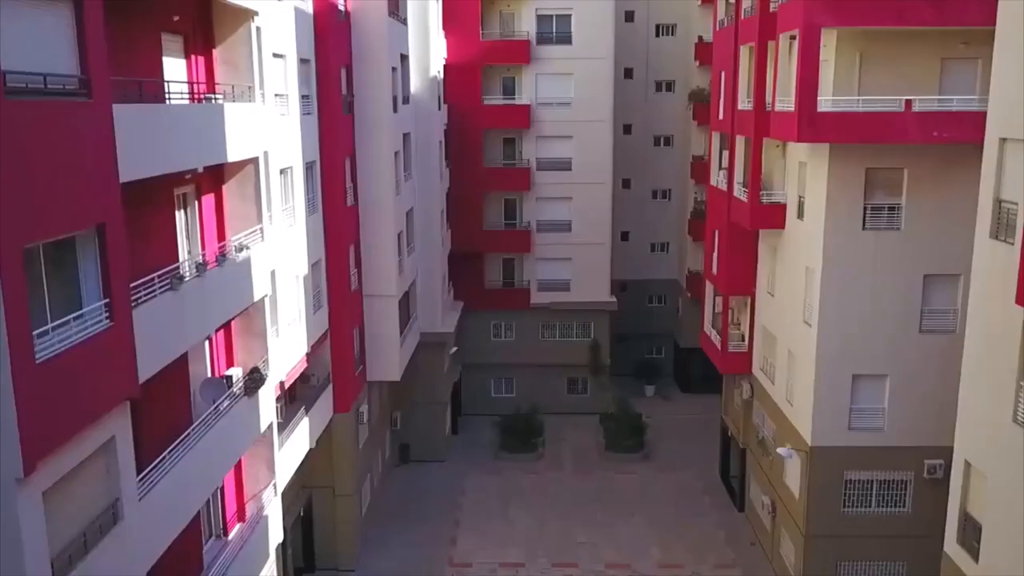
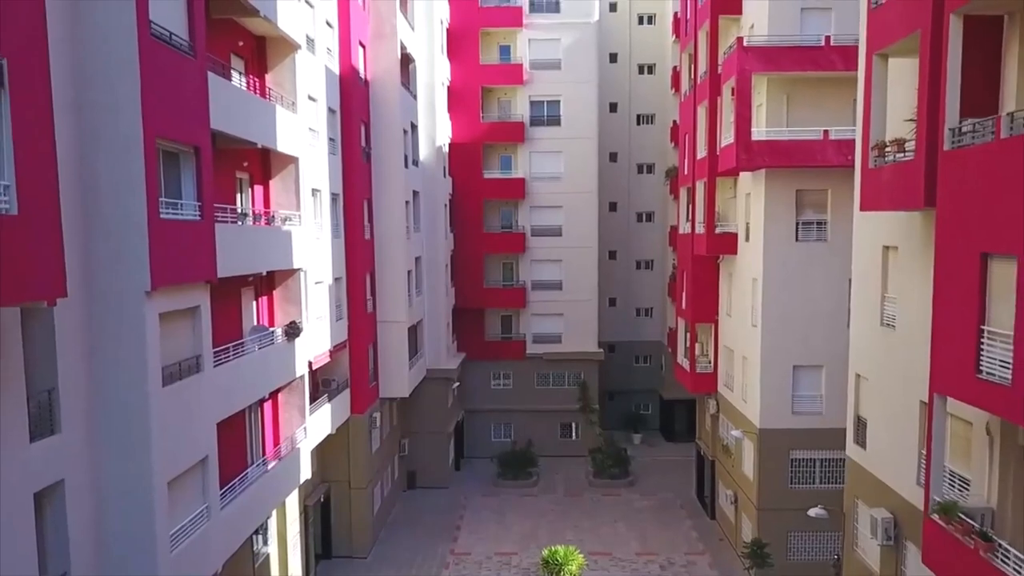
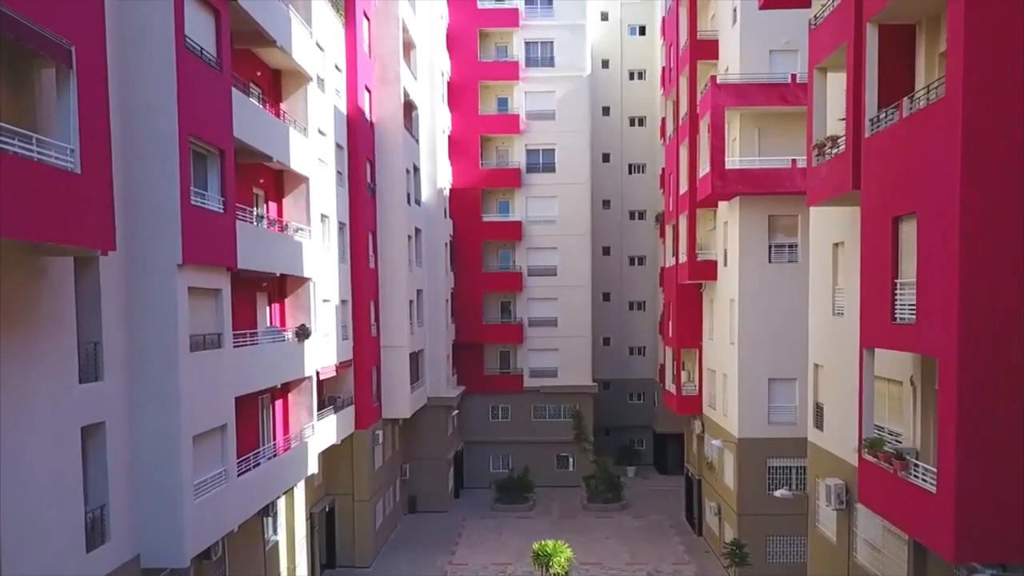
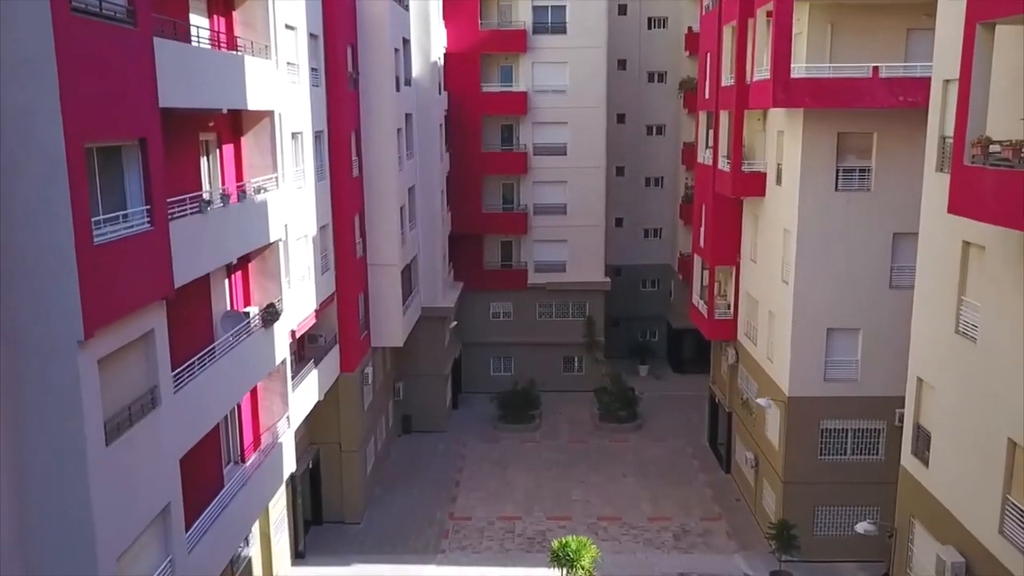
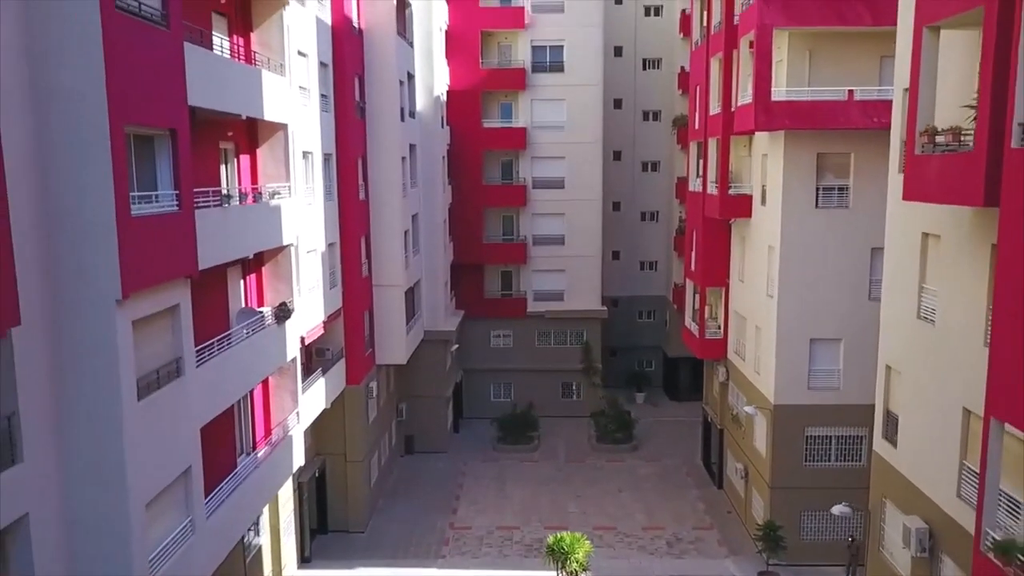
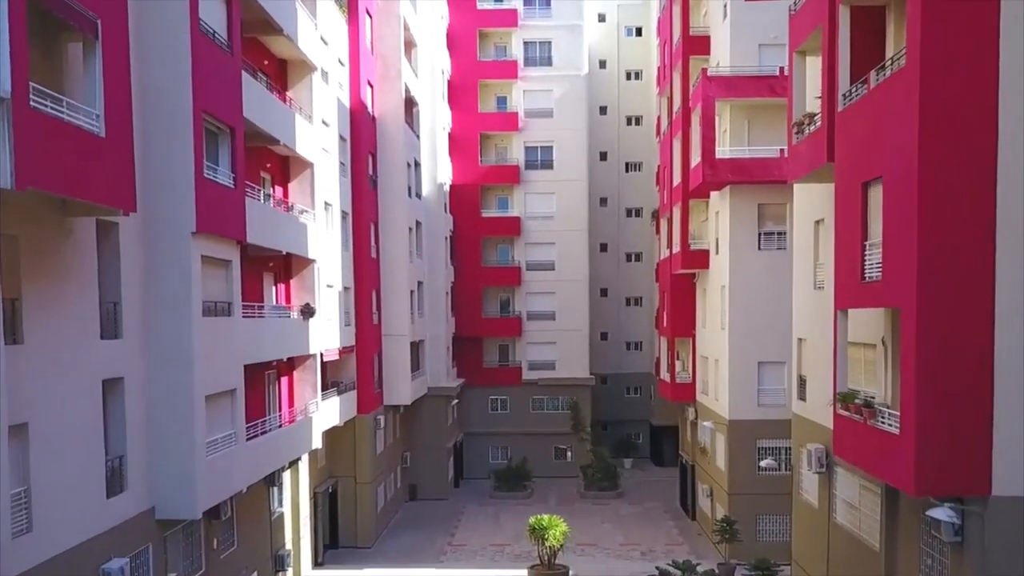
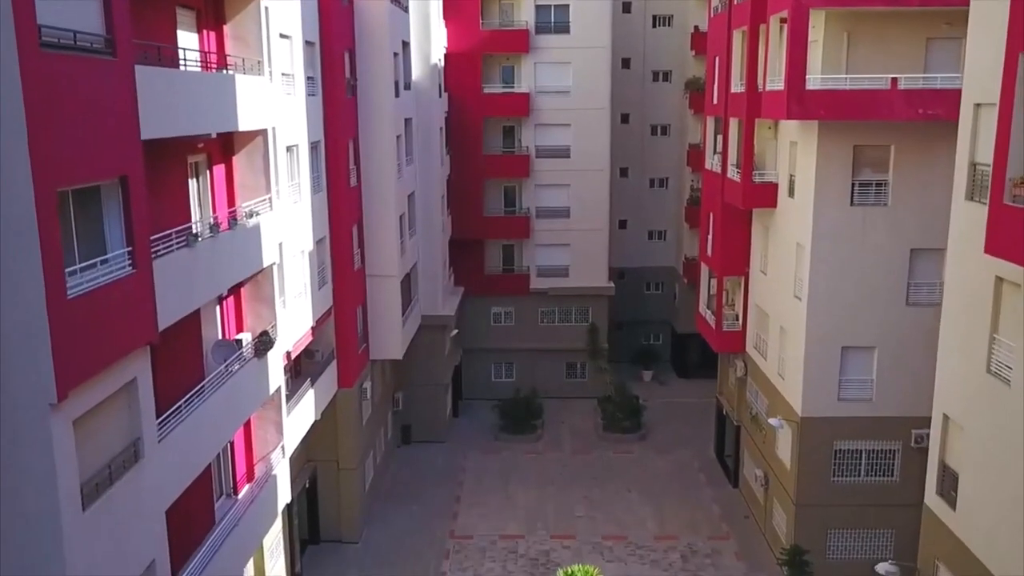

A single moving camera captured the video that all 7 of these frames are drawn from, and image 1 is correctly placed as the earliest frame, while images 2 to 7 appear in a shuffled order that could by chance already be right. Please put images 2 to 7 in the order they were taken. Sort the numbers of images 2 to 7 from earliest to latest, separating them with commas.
7, 4, 5, 2, 3, 6
